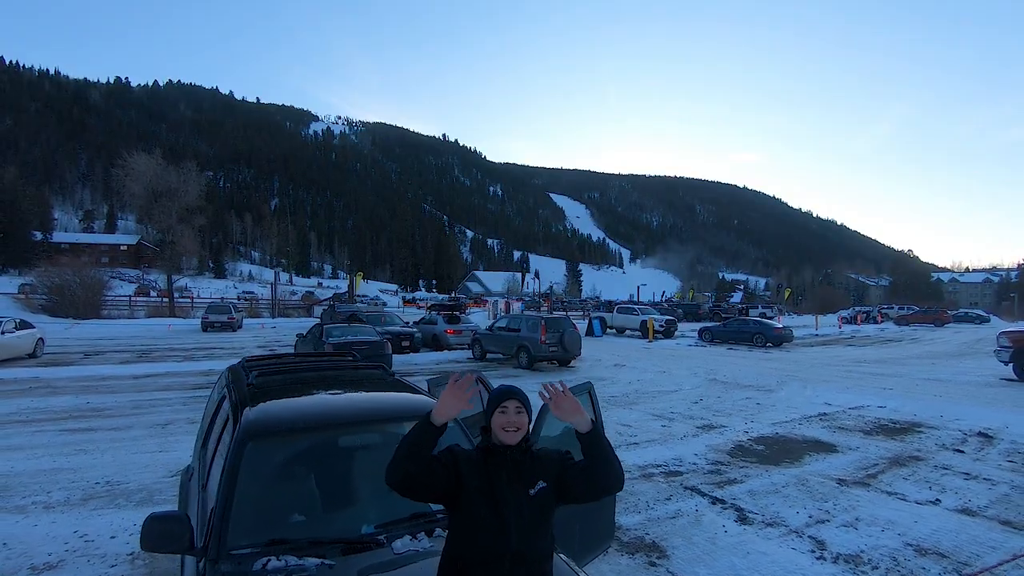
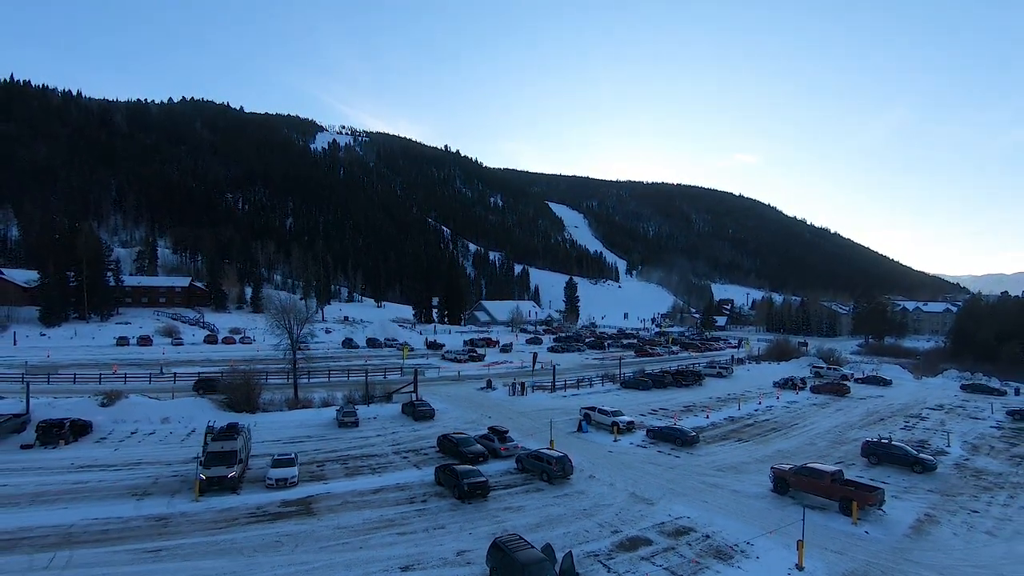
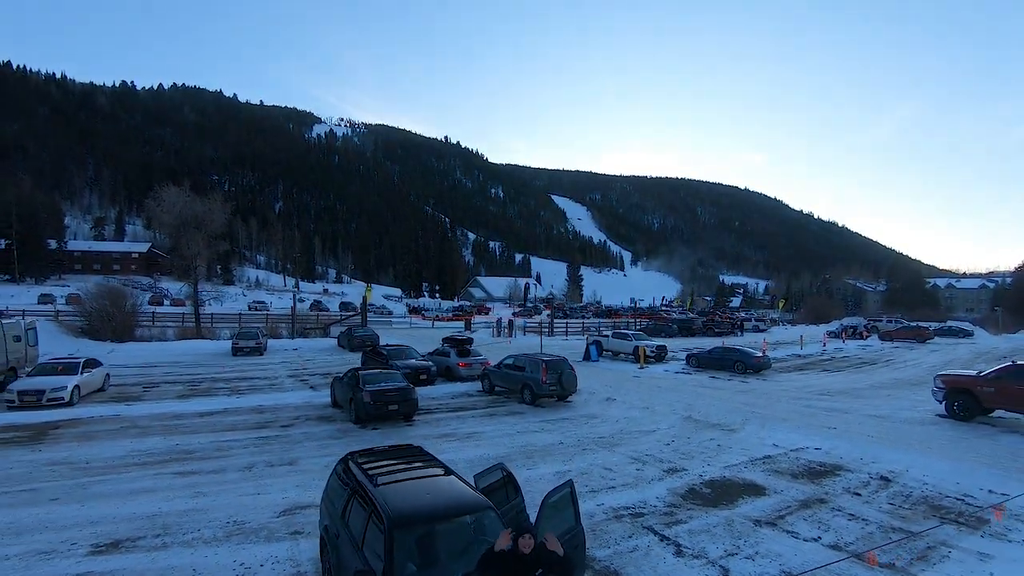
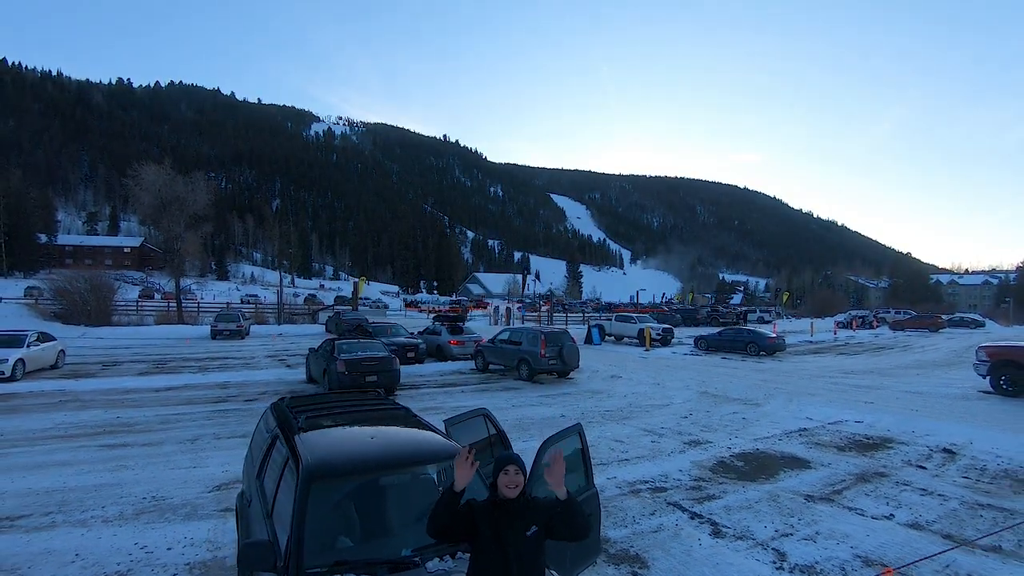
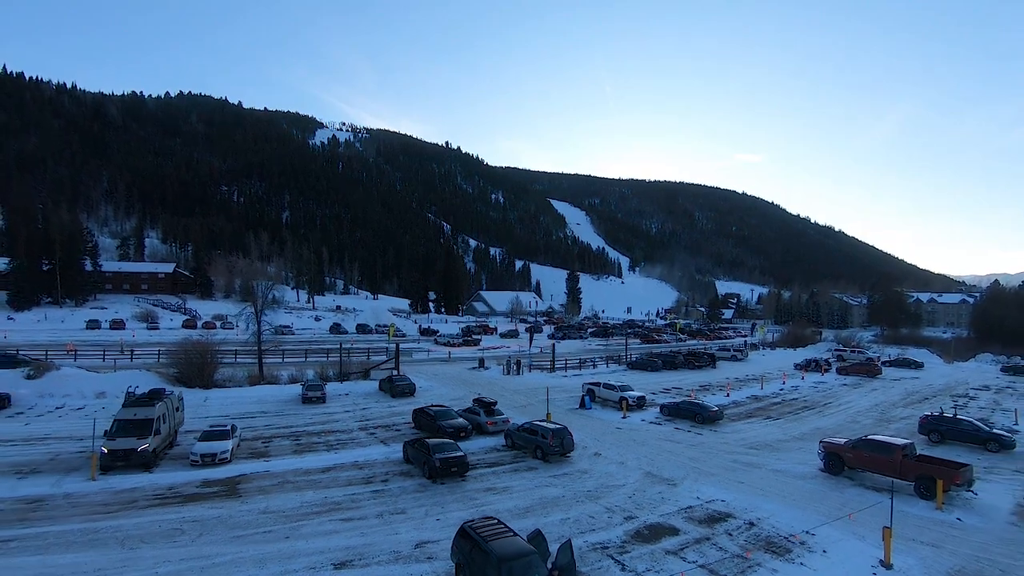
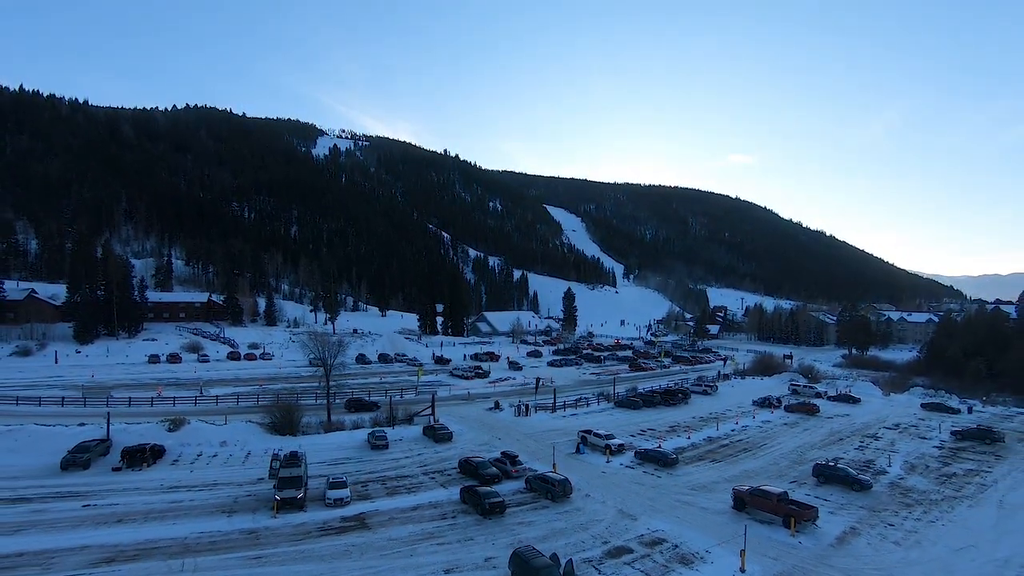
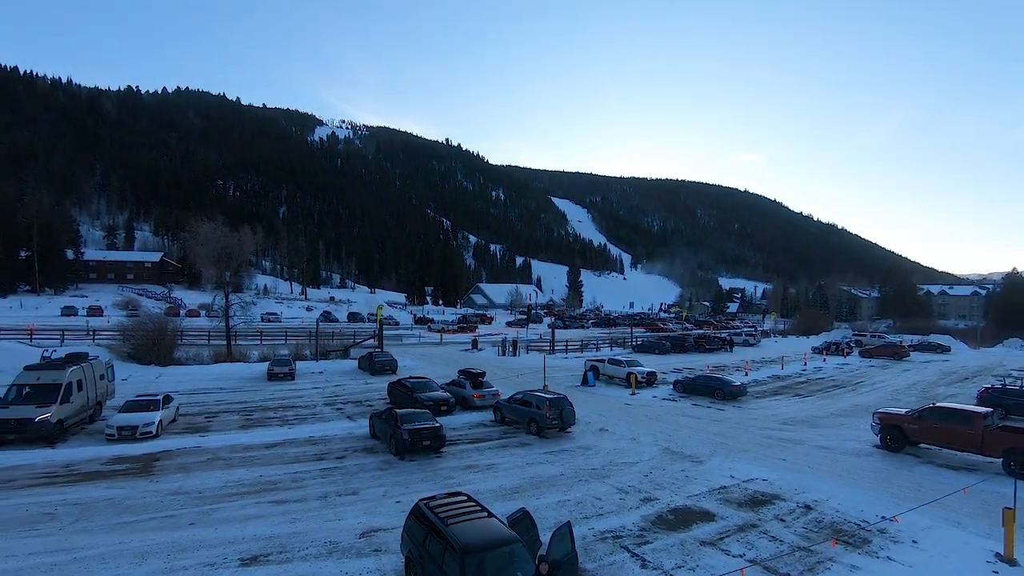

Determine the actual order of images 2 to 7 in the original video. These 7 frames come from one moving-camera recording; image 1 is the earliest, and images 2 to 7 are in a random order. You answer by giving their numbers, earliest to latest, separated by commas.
4, 3, 7, 5, 2, 6
